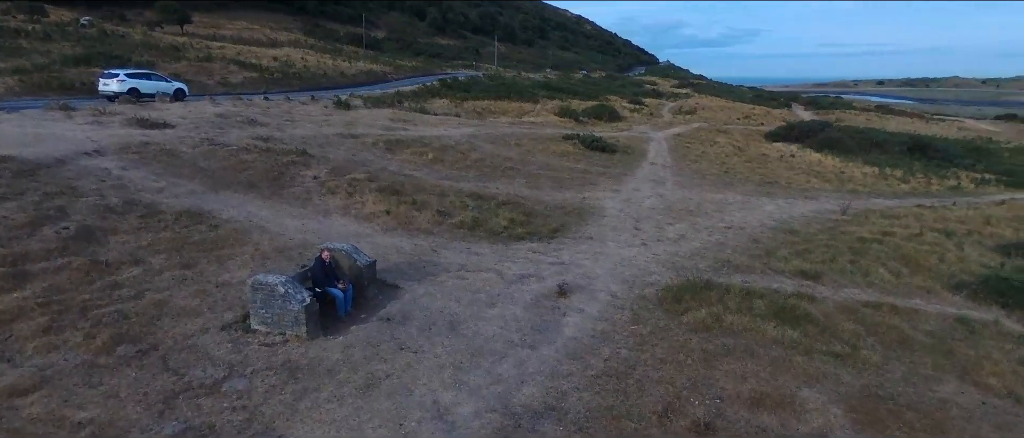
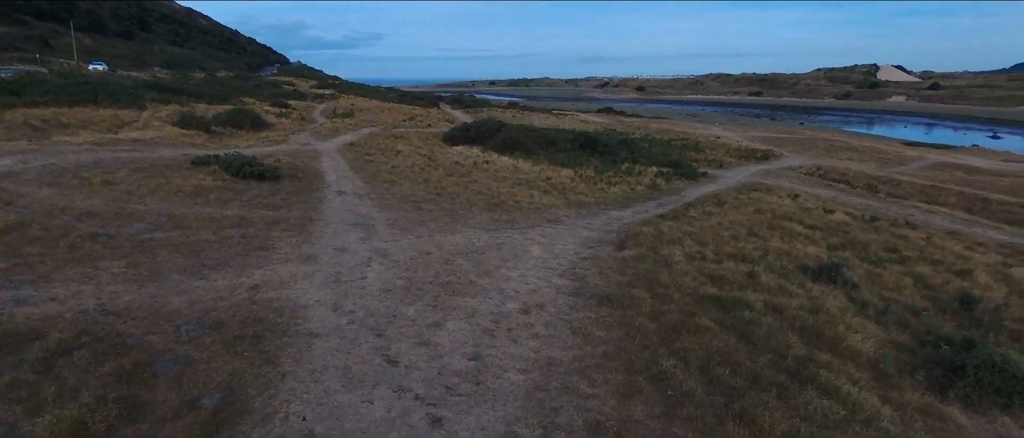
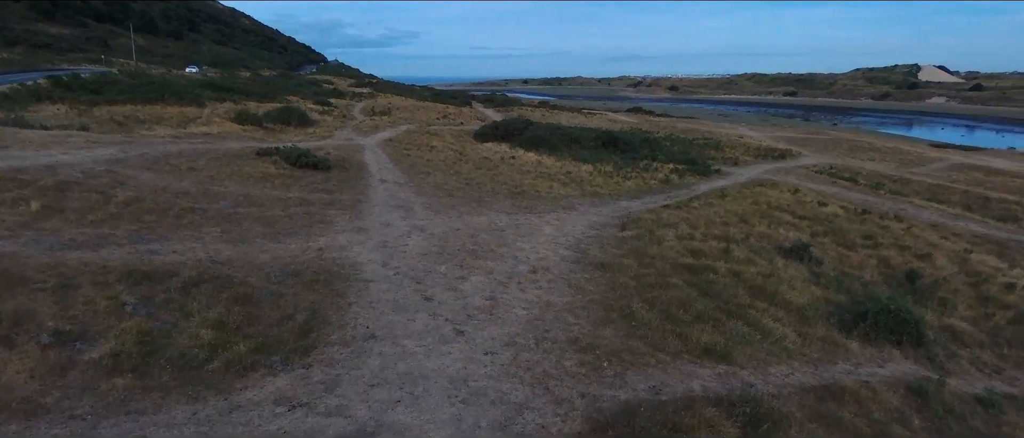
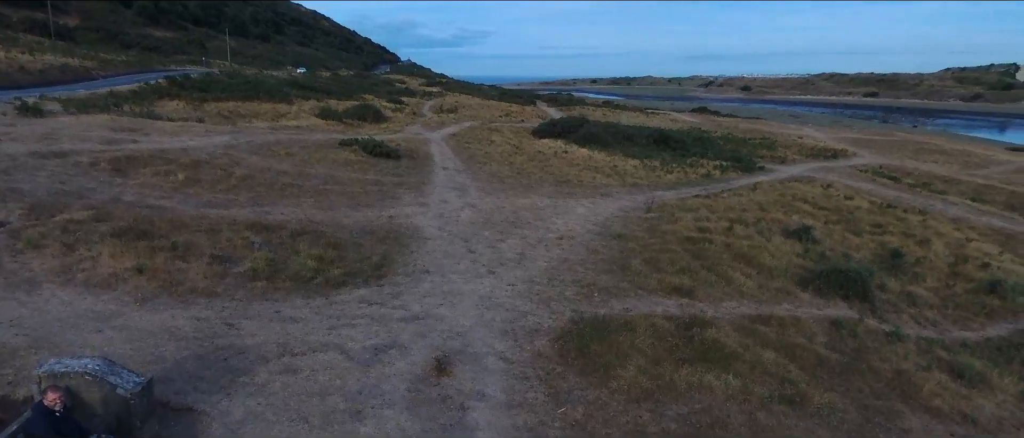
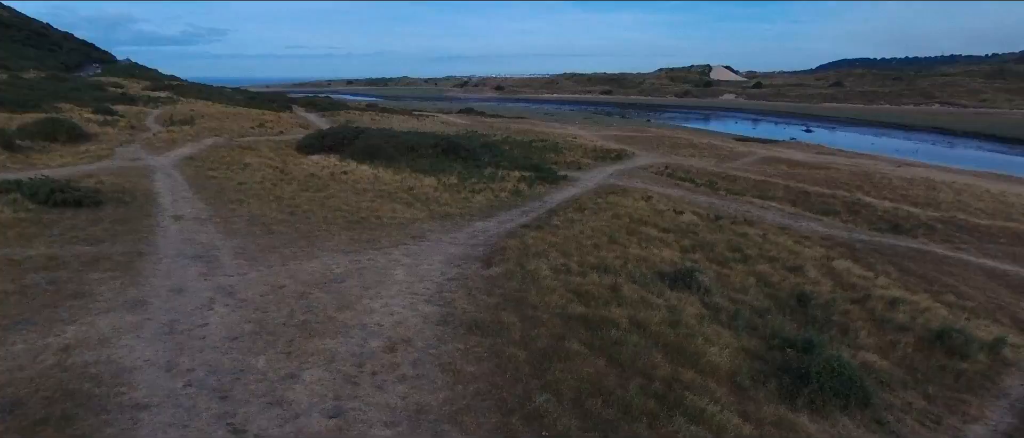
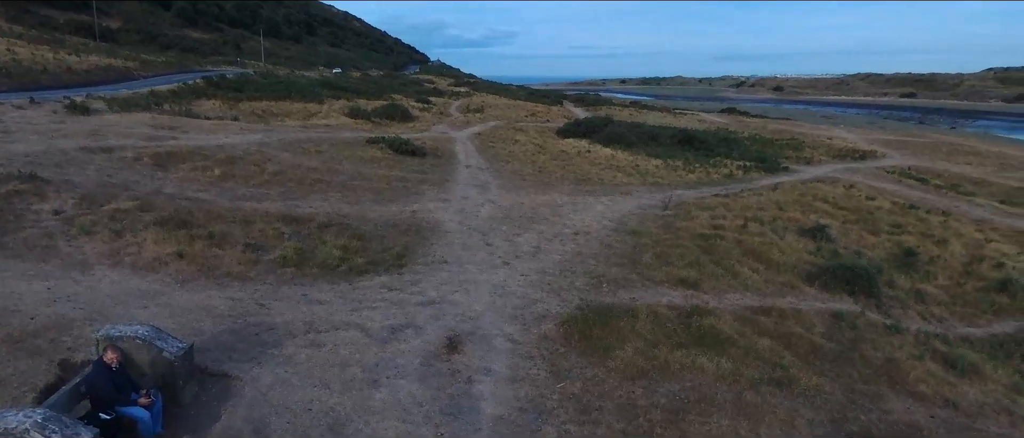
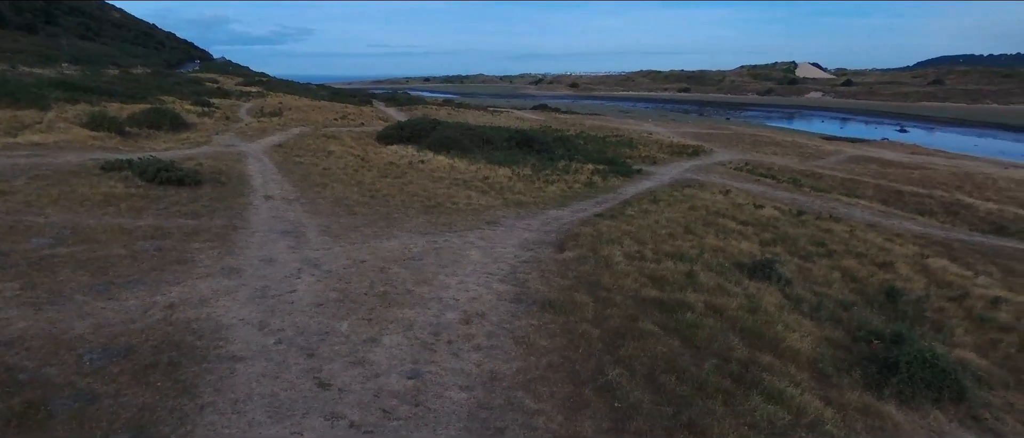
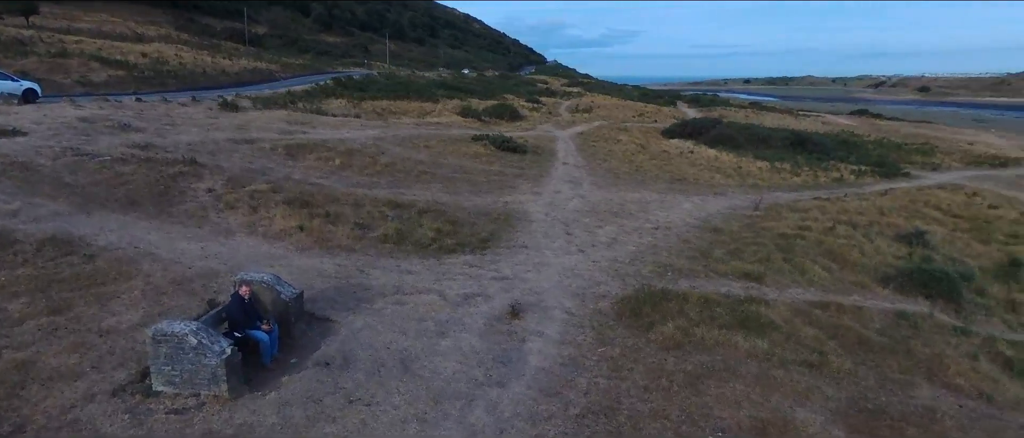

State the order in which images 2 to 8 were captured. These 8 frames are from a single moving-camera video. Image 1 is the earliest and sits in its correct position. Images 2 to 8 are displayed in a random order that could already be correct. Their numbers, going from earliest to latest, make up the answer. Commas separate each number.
8, 6, 4, 3, 2, 7, 5
